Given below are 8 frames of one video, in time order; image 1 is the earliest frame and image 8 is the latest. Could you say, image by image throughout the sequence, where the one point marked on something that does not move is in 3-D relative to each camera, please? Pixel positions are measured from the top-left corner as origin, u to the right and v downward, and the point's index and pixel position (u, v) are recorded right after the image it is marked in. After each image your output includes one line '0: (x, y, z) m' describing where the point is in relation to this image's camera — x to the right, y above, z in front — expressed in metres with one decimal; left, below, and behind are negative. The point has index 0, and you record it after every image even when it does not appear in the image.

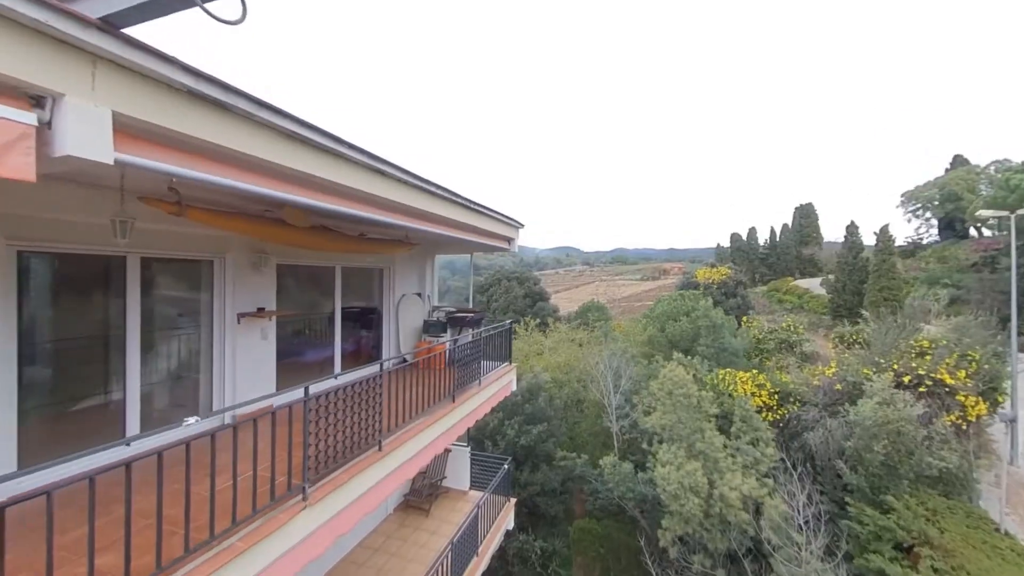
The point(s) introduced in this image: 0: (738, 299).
0: (+9.9, -0.5, +19.3) m
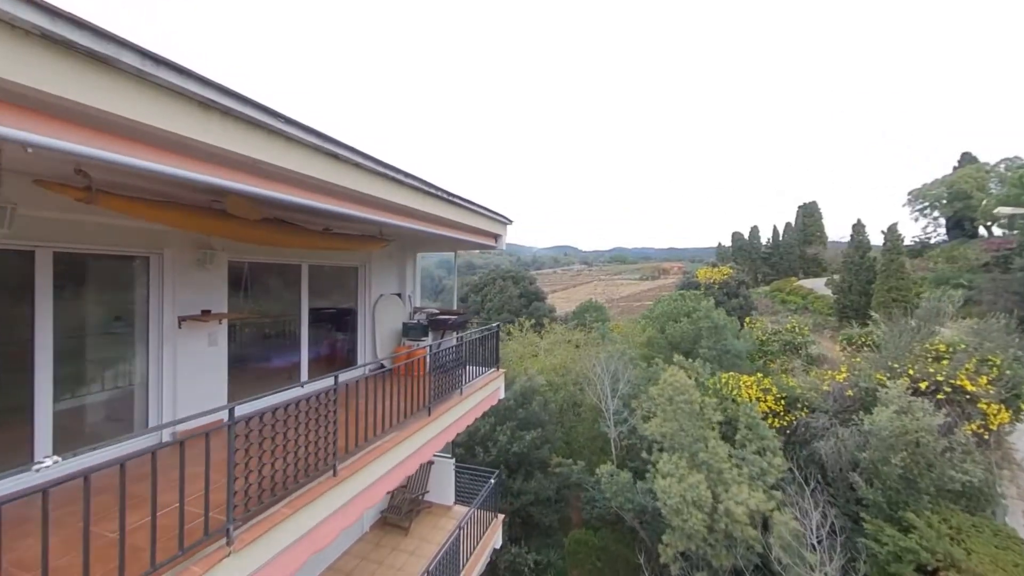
0: (+9.8, -0.5, +18.8) m
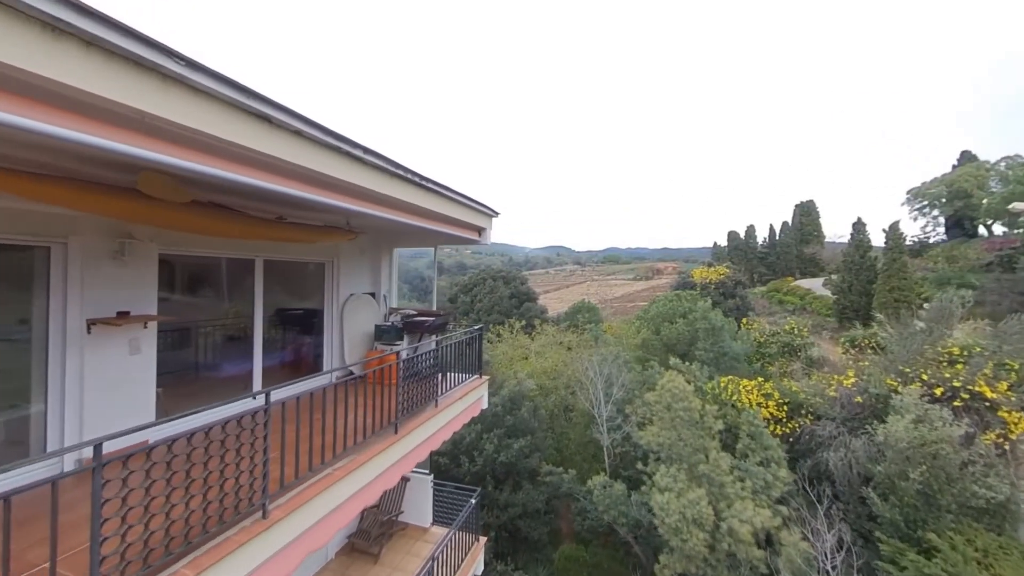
0: (+9.5, -0.5, +18.4) m
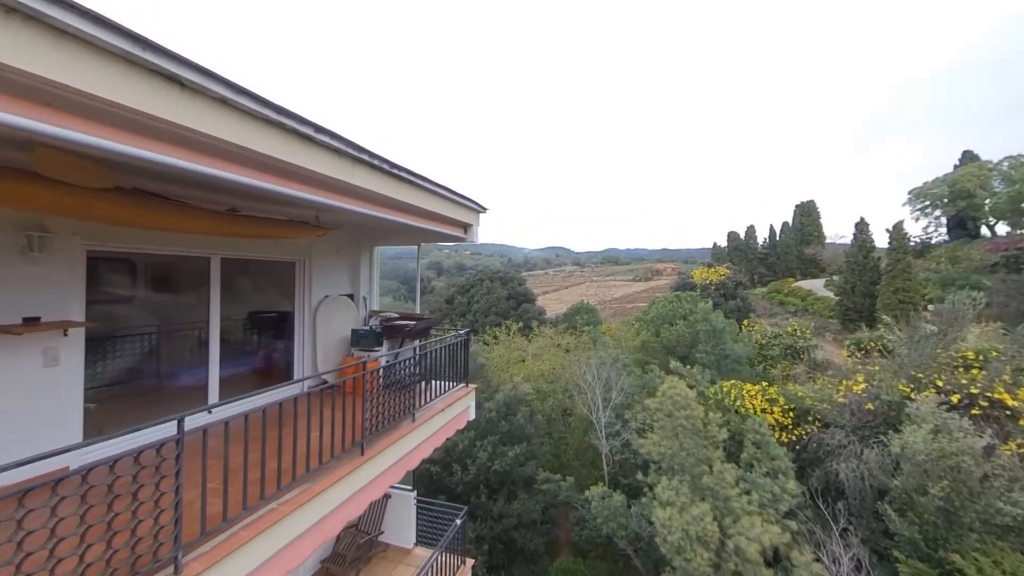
0: (+9.4, -0.5, +18.1) m
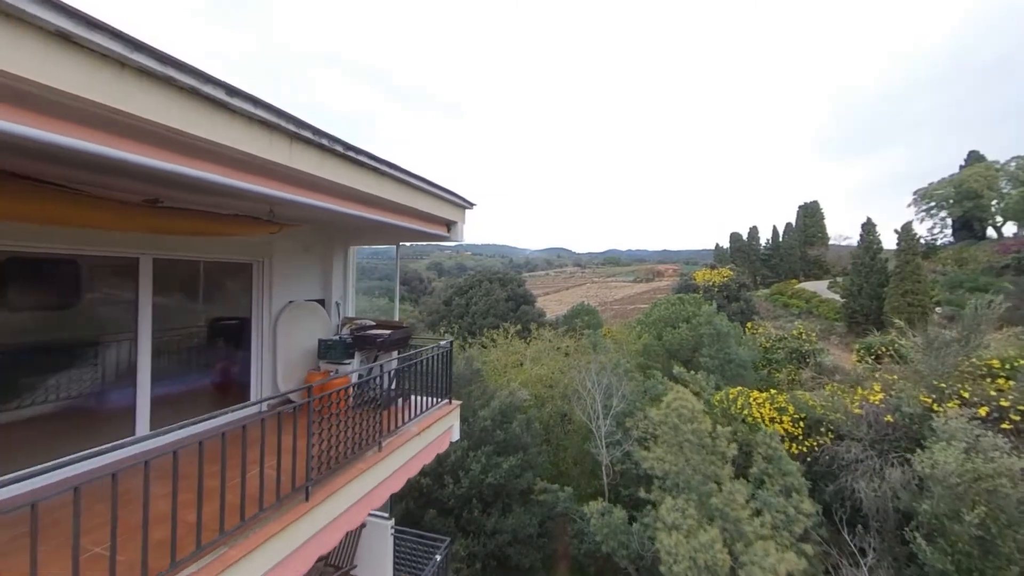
0: (+9.3, -0.6, +17.6) m
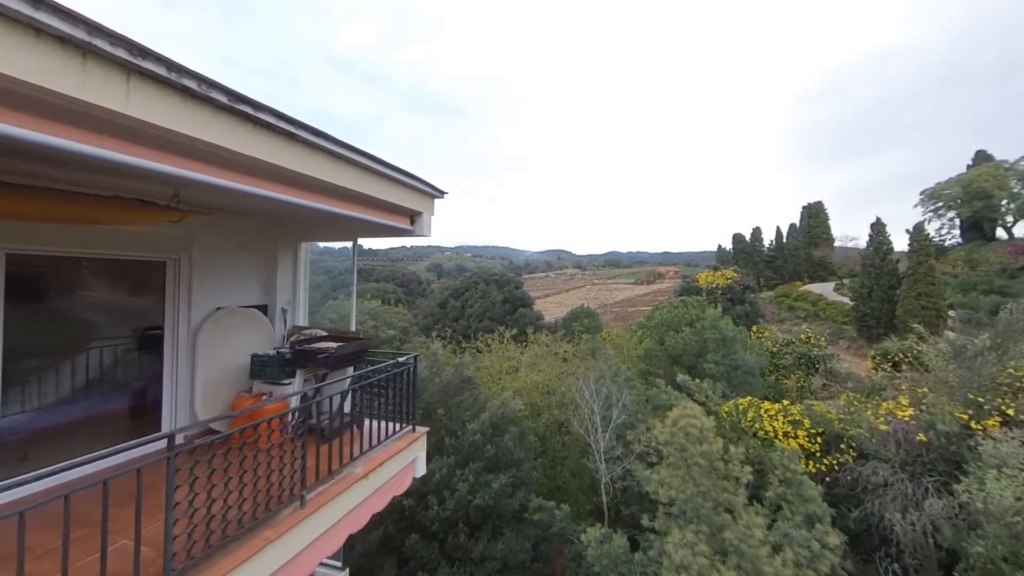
0: (+9.2, -0.7, +17.0) m
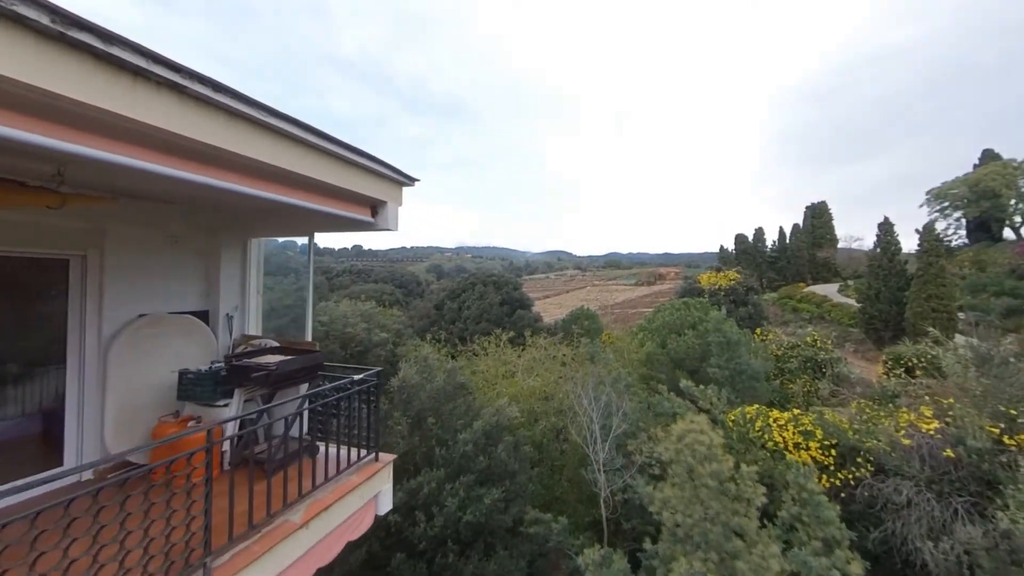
0: (+9.1, -0.8, +16.5) m
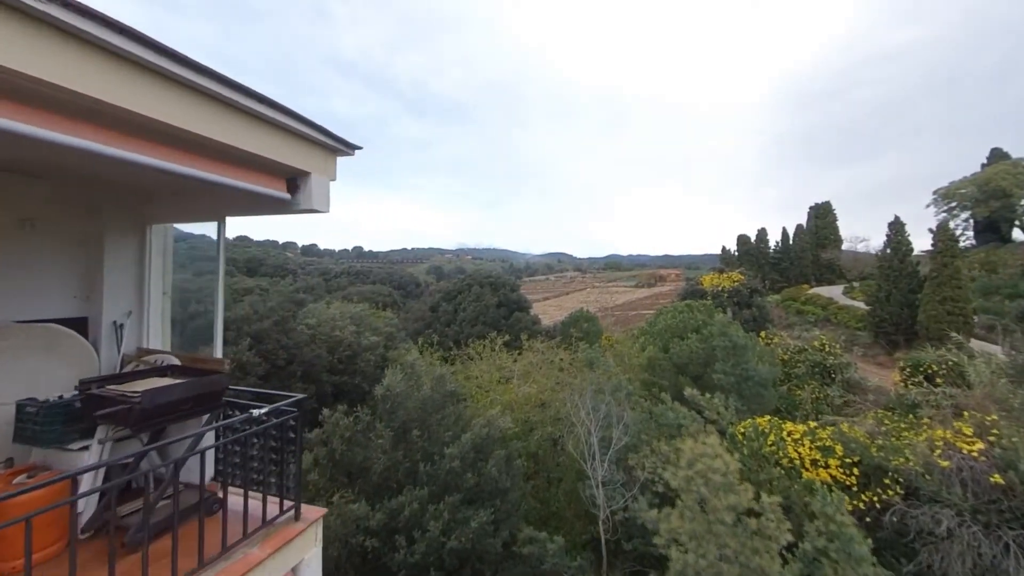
0: (+8.9, -0.8, +15.8) m
